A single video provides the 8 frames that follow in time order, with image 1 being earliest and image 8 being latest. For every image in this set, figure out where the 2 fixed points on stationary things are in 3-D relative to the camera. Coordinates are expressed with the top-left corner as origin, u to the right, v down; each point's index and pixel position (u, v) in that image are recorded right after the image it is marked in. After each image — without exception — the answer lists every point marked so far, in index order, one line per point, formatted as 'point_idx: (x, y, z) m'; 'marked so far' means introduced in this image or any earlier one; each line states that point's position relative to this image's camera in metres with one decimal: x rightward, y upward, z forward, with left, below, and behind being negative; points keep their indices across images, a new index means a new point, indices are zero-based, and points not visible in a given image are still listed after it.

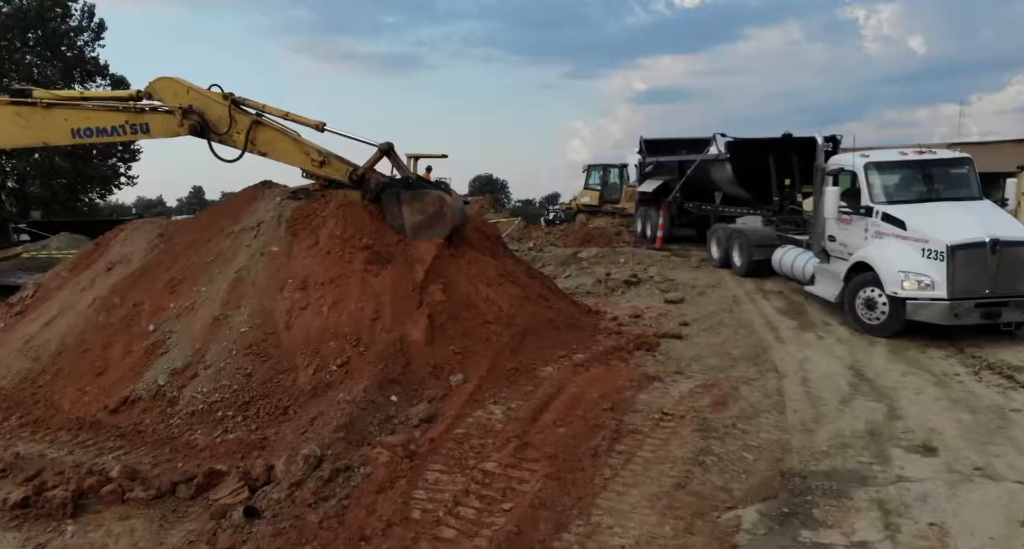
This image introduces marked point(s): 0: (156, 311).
0: (-3.2, -0.3, +6.6) m
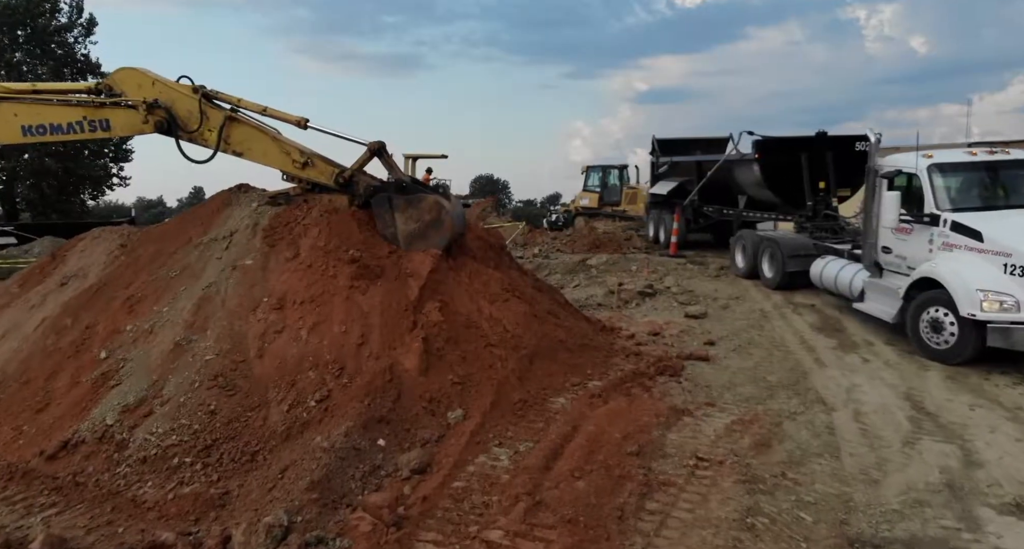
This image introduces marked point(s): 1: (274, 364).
0: (-3.2, -0.5, +5.7) m
1: (-1.8, -0.7, +5.4) m
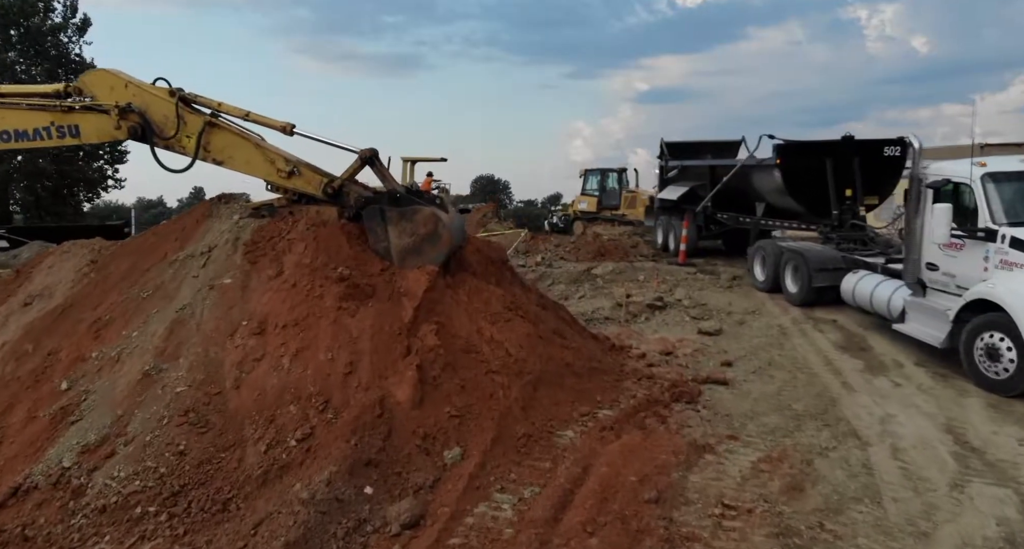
0: (-3.2, -0.6, +5.2) m
1: (-1.8, -0.8, +4.9) m
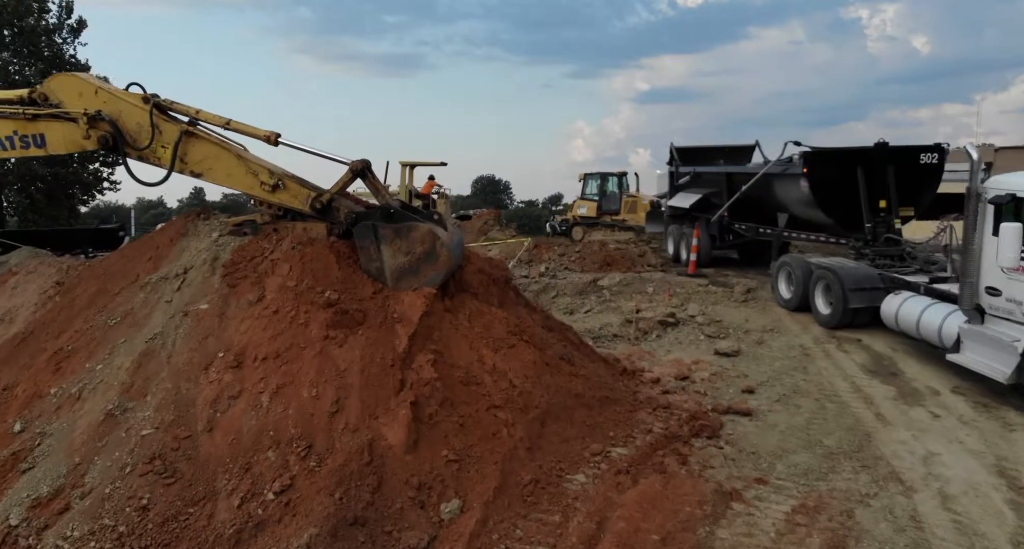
0: (-3.1, -0.8, +4.7) m
1: (-1.7, -1.0, +4.4) m
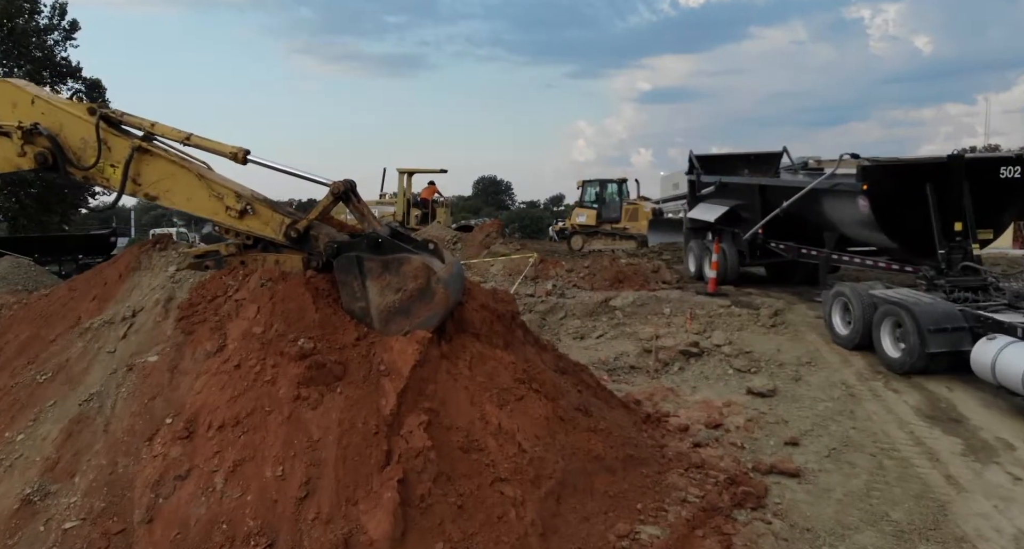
0: (-3.1, -1.1, +3.9) m
1: (-1.7, -1.3, +3.5) m
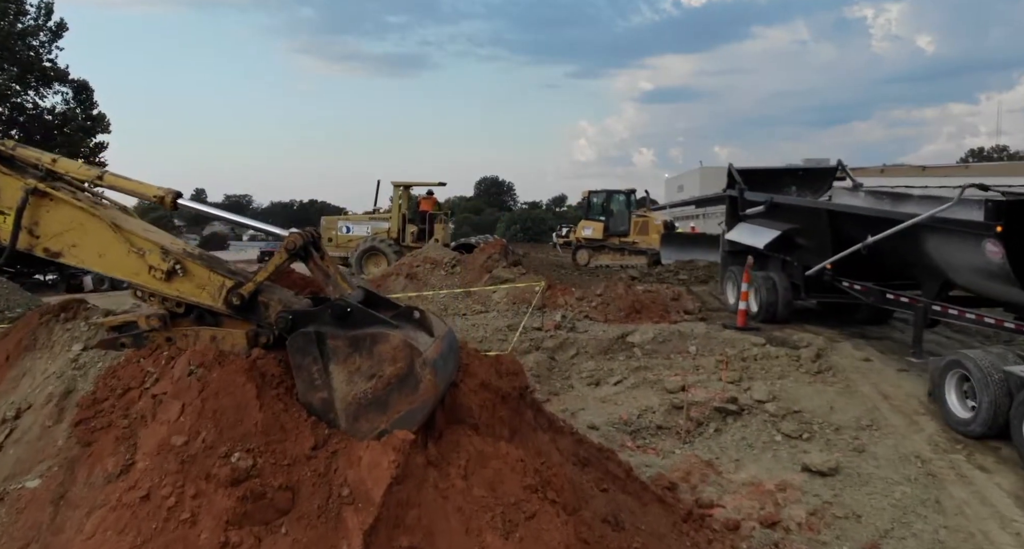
0: (-3.0, -1.5, +2.7) m
1: (-1.6, -1.7, +2.4) m
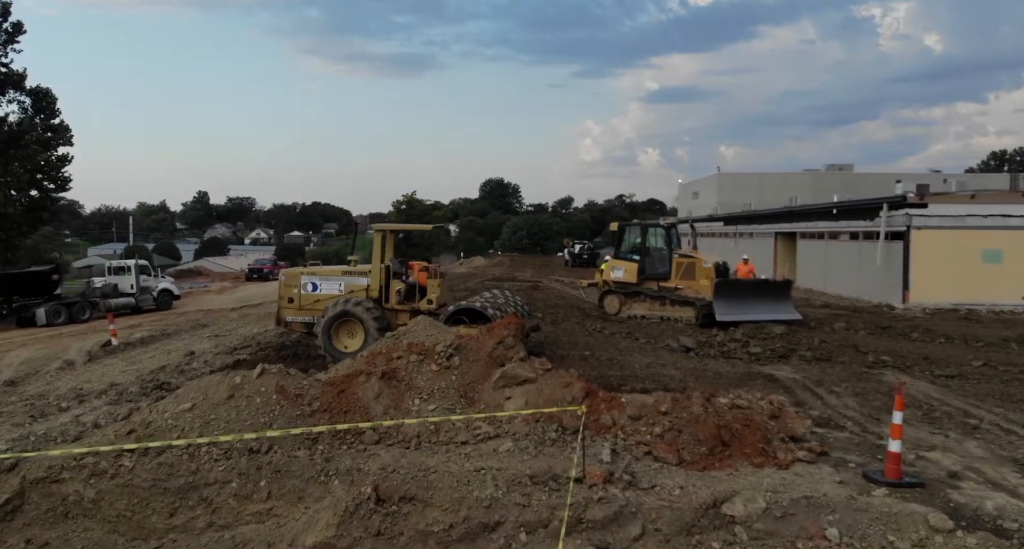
0: (-2.9, -2.6, -0.6) m
1: (-1.5, -2.7, -1.0) m
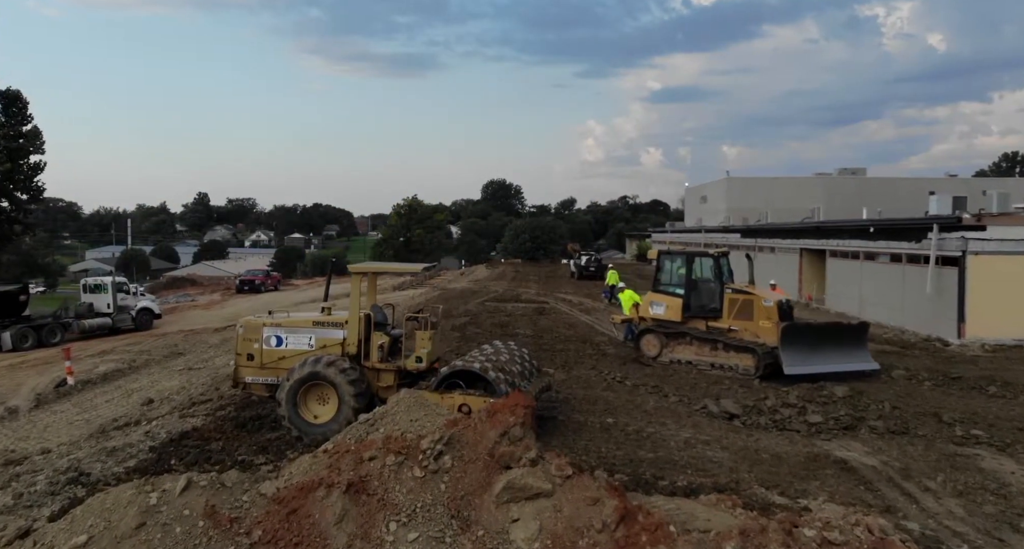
0: (-2.8, -3.2, -2.5) m
1: (-1.4, -3.4, -2.9) m
